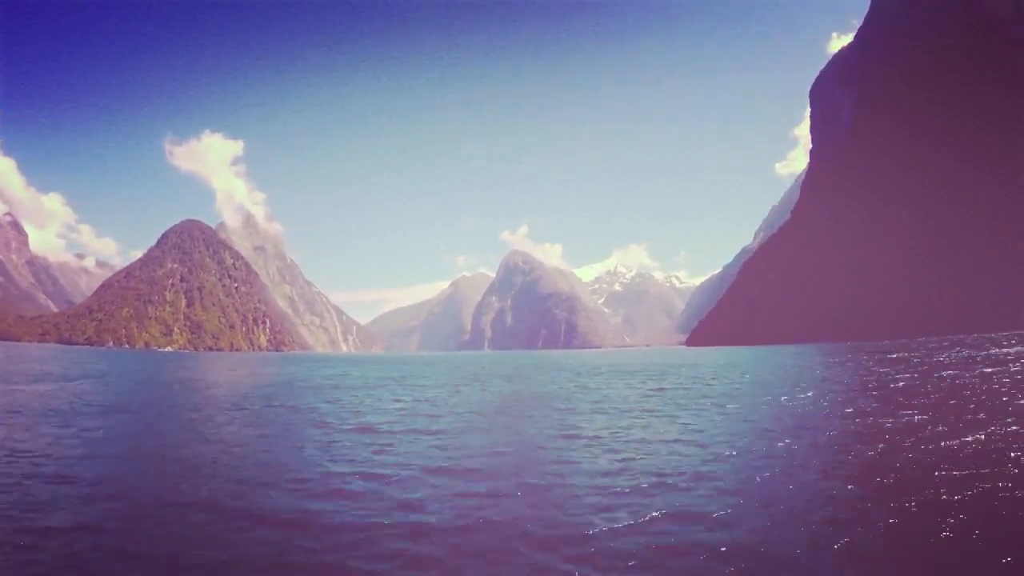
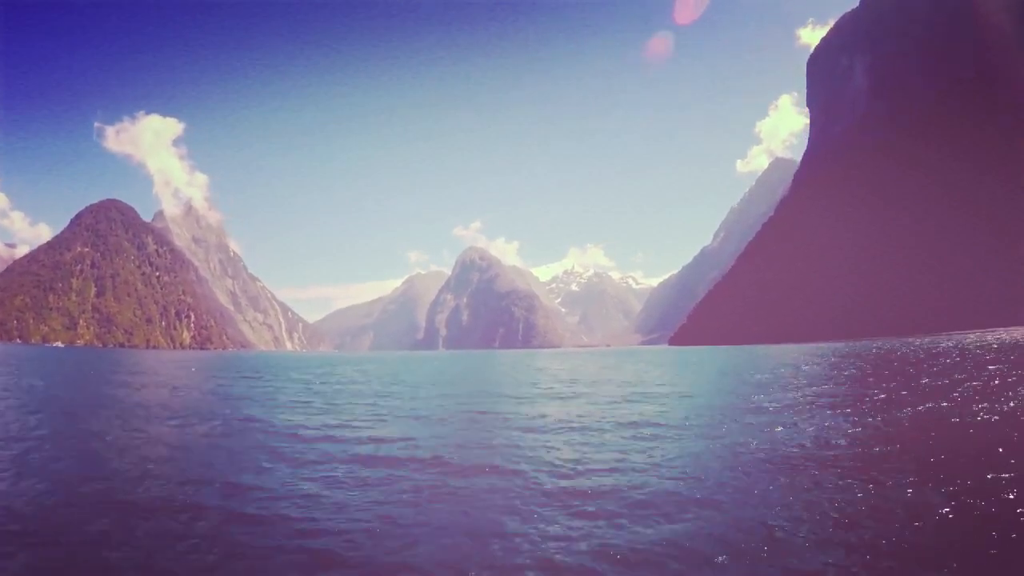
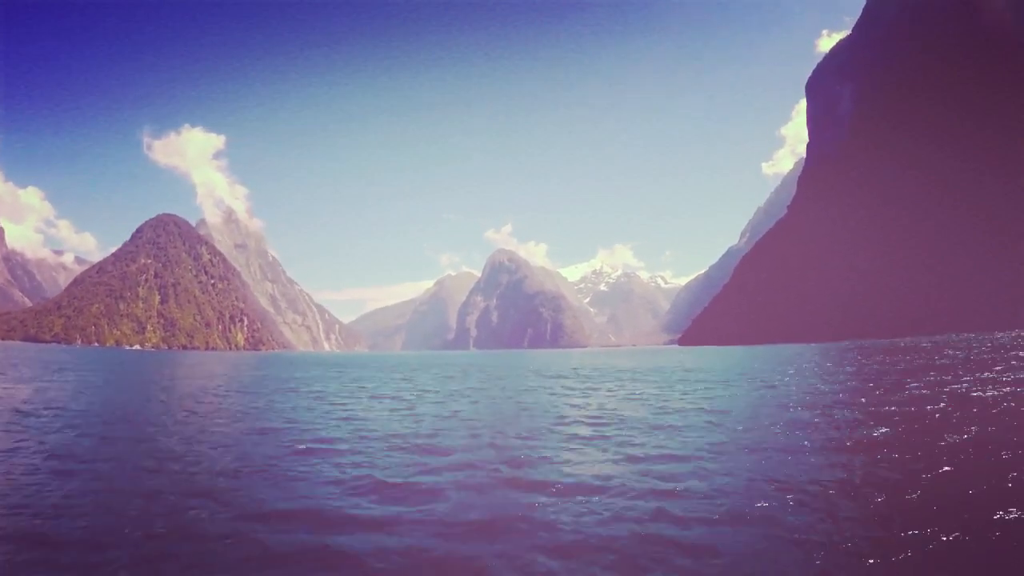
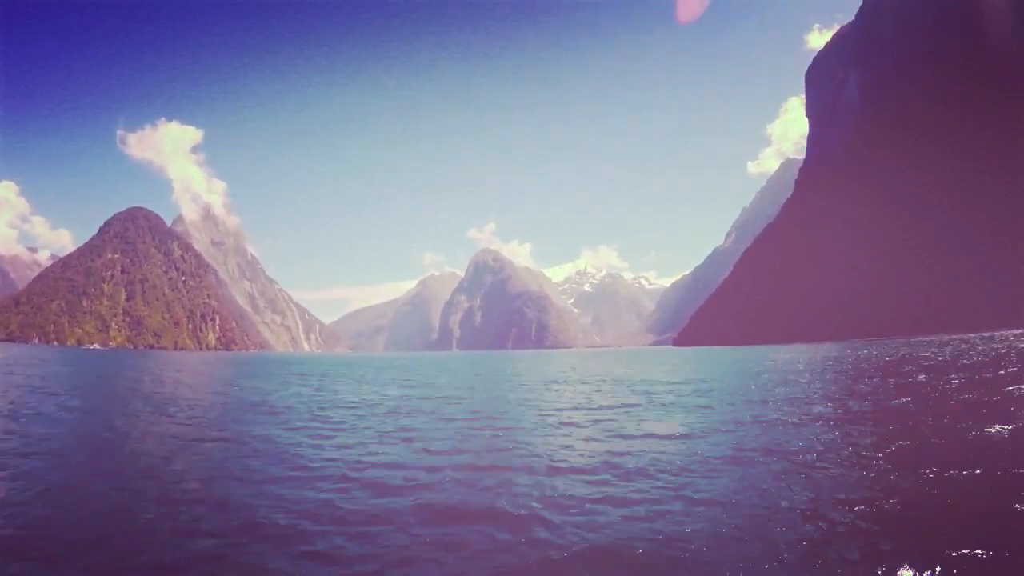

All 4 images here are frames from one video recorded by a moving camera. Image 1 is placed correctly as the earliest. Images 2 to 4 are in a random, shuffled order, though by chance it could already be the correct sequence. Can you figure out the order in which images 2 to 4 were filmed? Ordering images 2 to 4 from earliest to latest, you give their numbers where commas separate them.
3, 4, 2
